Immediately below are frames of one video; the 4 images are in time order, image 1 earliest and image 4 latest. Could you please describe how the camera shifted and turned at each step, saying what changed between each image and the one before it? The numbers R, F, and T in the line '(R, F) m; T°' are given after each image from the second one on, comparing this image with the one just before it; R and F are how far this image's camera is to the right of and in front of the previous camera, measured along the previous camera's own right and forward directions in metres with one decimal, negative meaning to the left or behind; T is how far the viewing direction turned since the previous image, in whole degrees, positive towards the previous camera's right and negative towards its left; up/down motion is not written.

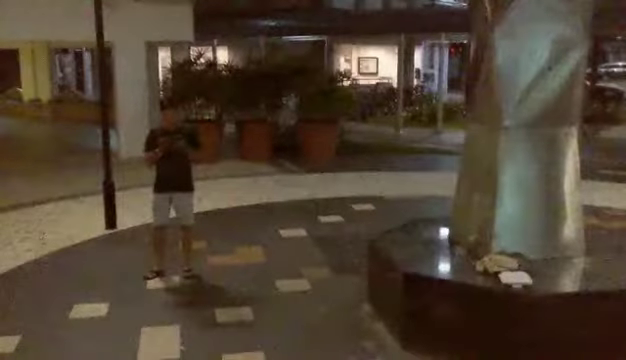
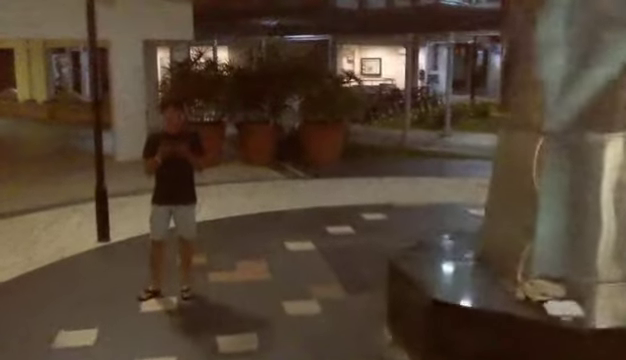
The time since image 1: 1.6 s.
(-0.1, +0.5) m; 0°
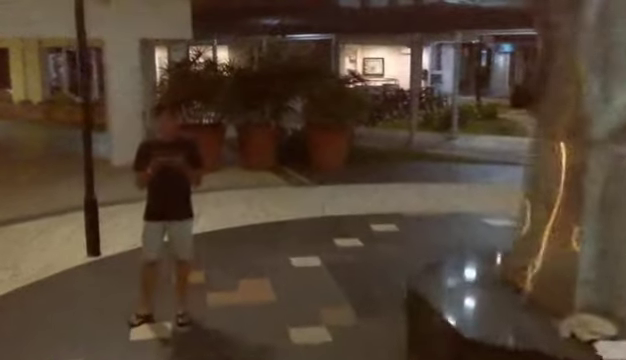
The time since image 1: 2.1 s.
(-0.1, +0.5) m; 0°
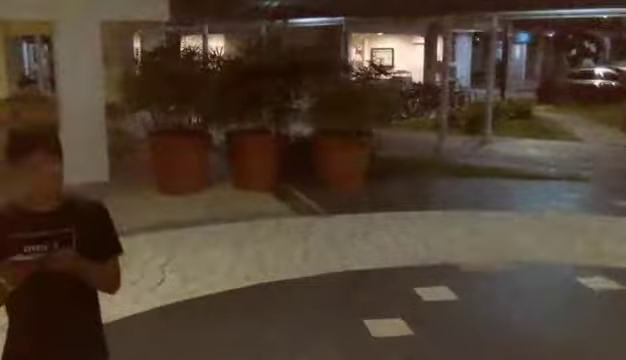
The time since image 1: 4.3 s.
(-0.1, +2.3) m; 0°
